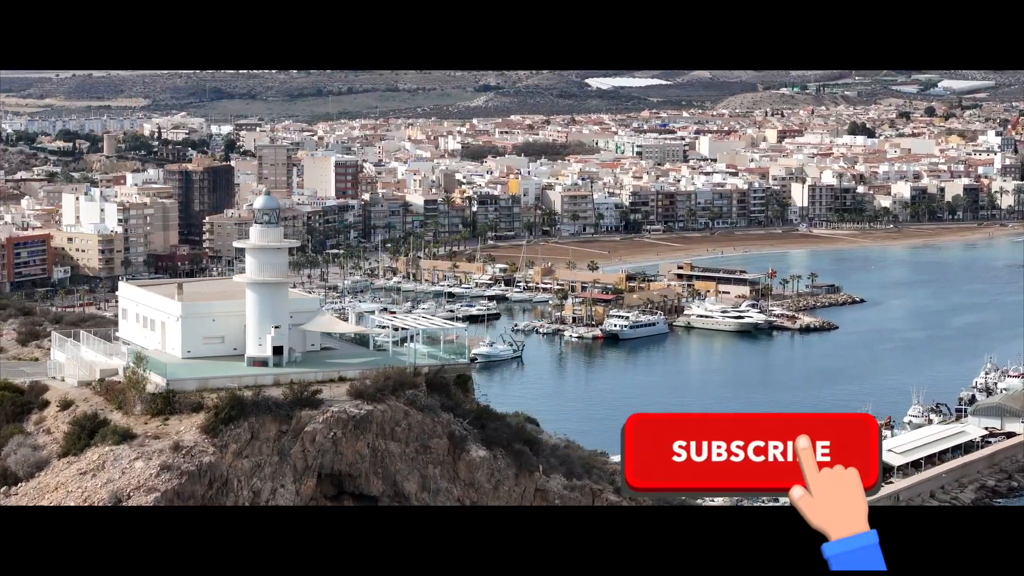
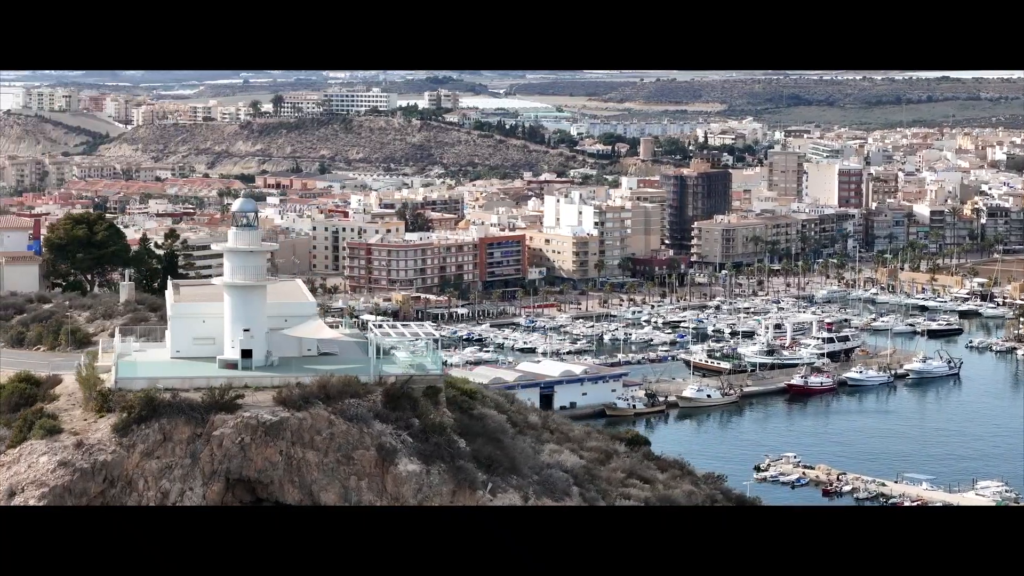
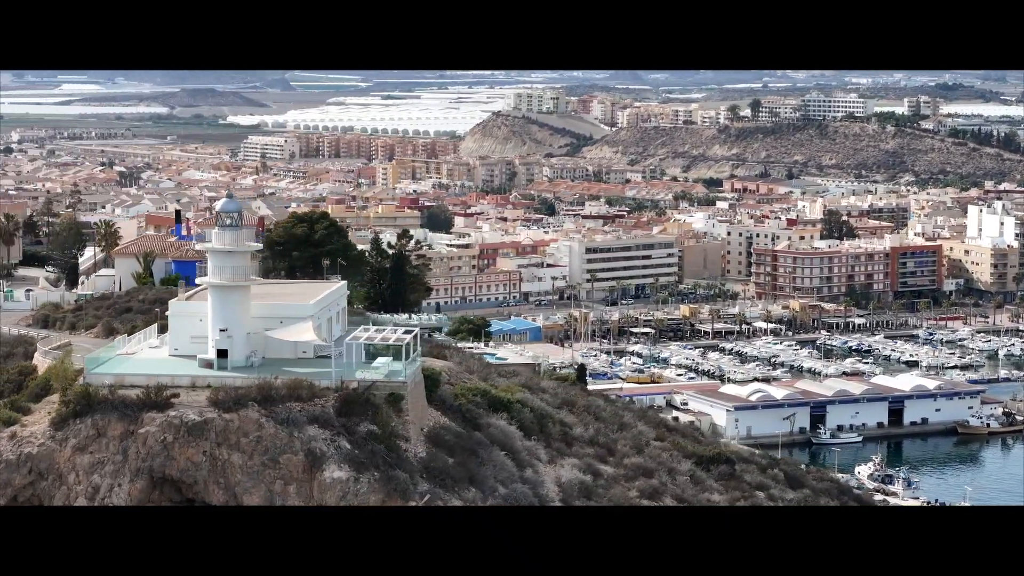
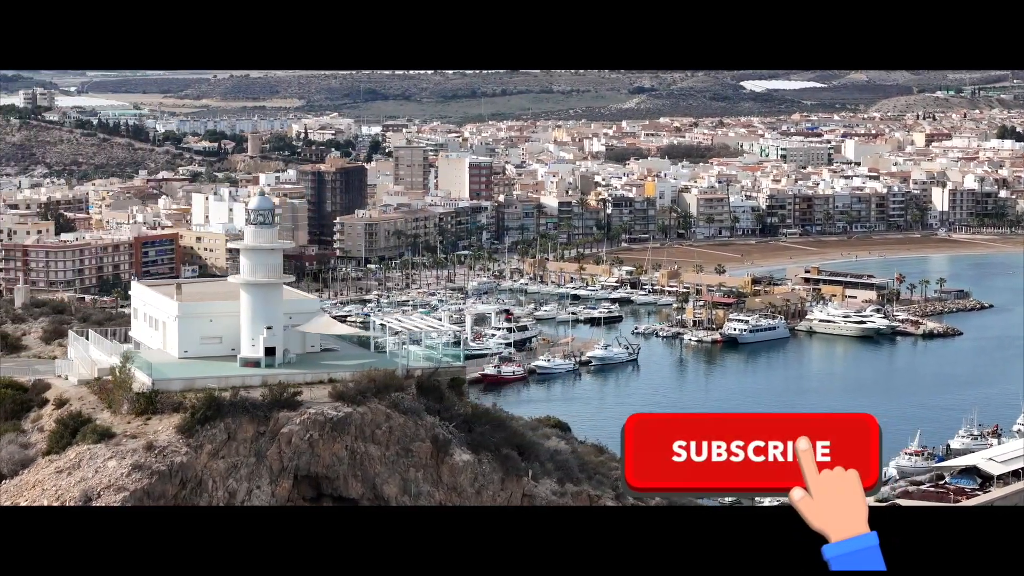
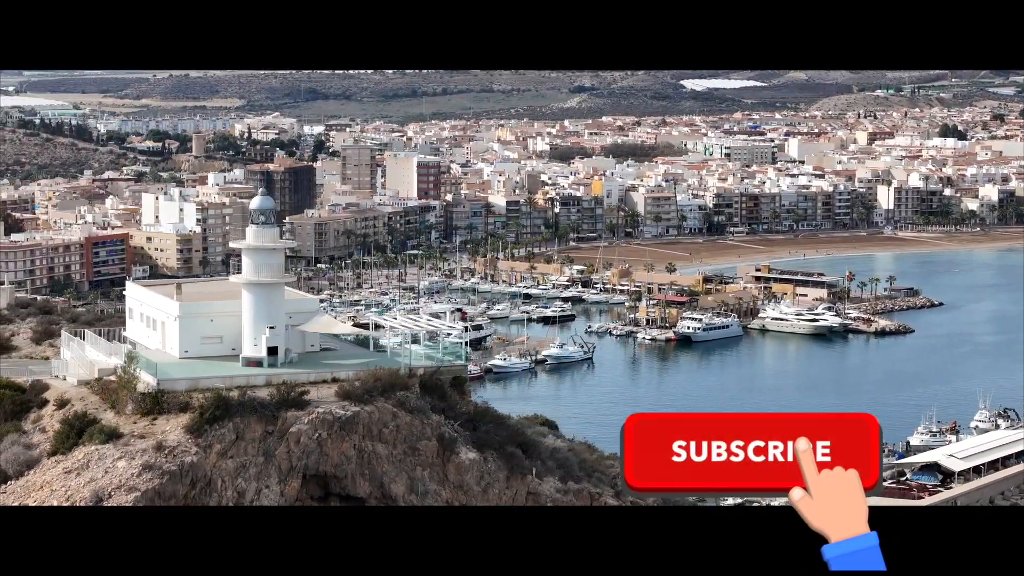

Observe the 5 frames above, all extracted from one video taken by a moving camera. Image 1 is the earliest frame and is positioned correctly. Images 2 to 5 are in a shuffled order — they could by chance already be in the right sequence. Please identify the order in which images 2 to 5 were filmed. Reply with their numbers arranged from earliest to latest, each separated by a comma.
5, 4, 2, 3
